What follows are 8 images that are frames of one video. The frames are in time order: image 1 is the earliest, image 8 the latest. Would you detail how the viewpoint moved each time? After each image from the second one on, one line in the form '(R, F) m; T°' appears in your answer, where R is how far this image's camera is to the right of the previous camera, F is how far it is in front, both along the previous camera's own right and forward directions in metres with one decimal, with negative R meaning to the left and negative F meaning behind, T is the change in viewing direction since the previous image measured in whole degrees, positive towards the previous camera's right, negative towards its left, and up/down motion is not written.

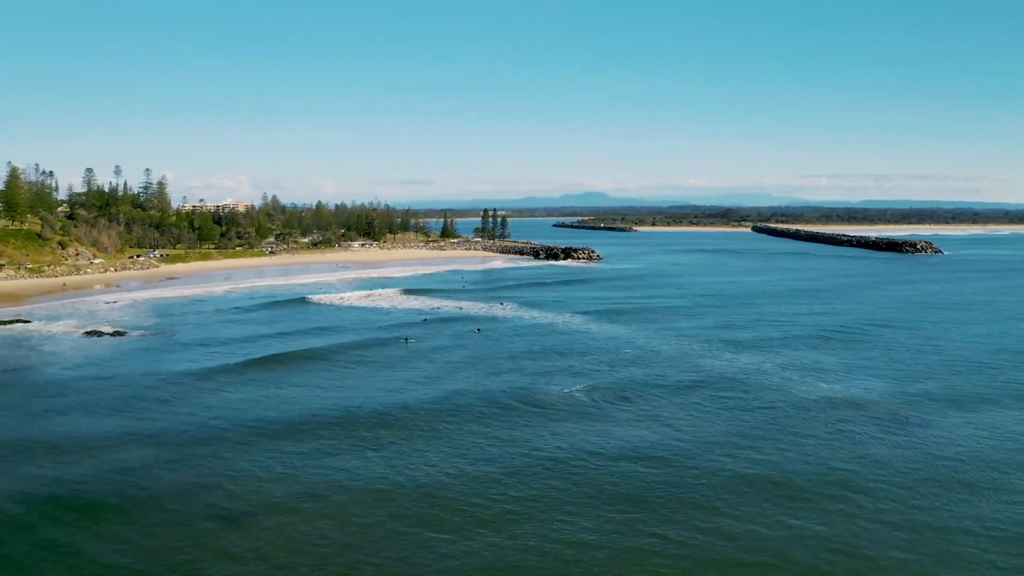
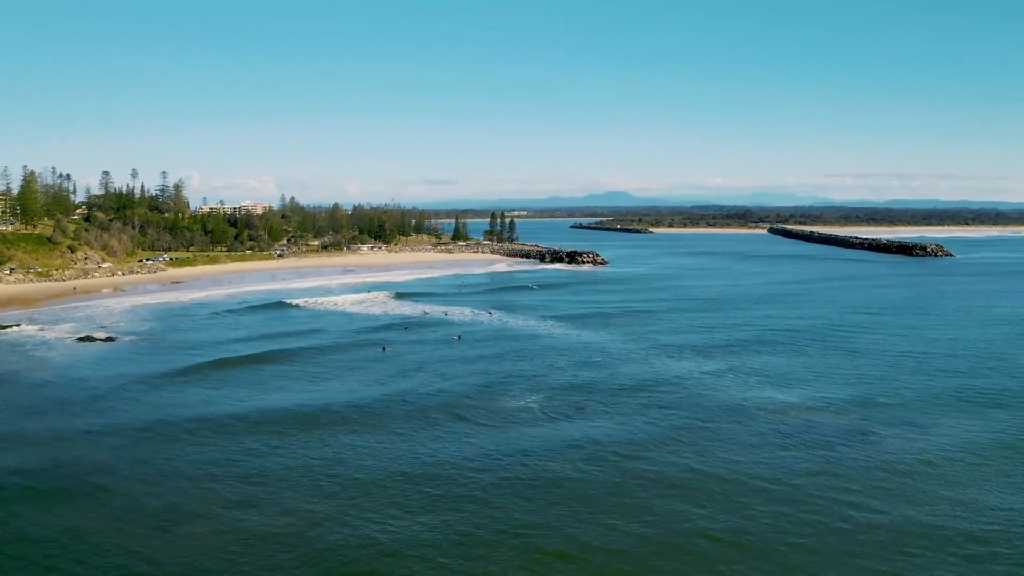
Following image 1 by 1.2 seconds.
(+1.5, -0.5) m; -1°
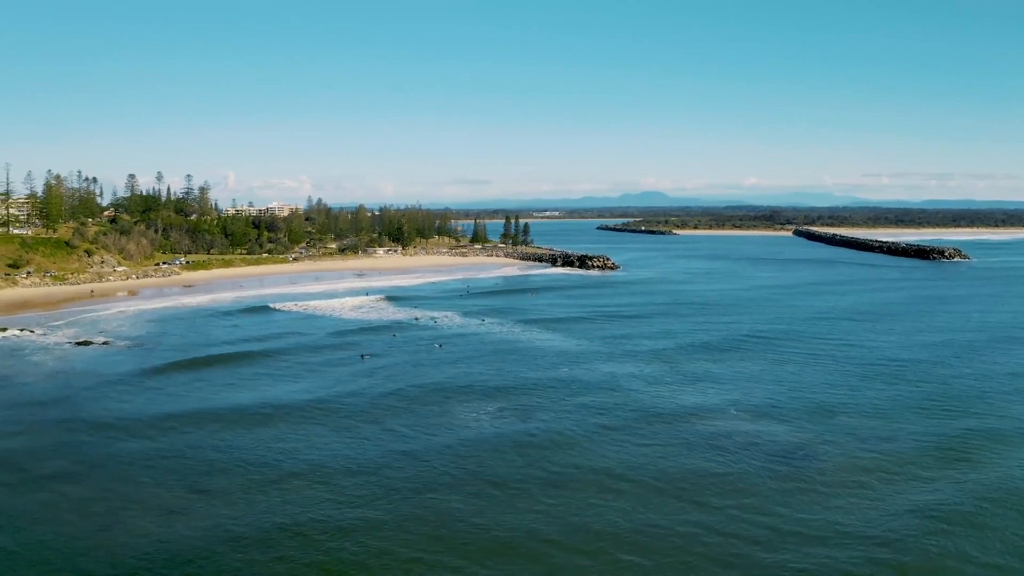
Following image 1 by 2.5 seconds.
(+1.8, -0.6) m; -2°
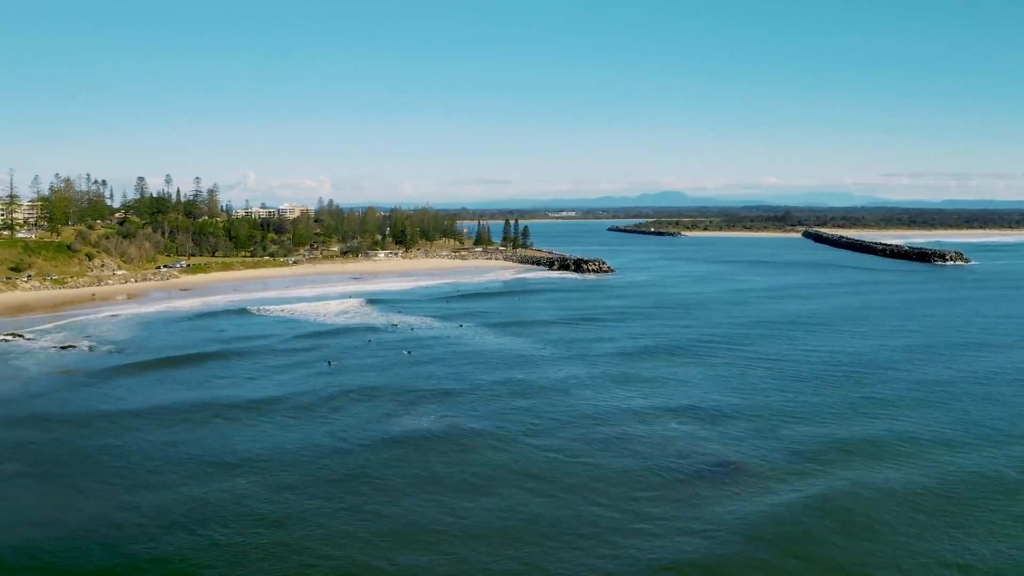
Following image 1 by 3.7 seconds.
(+1.8, -0.9) m; -1°
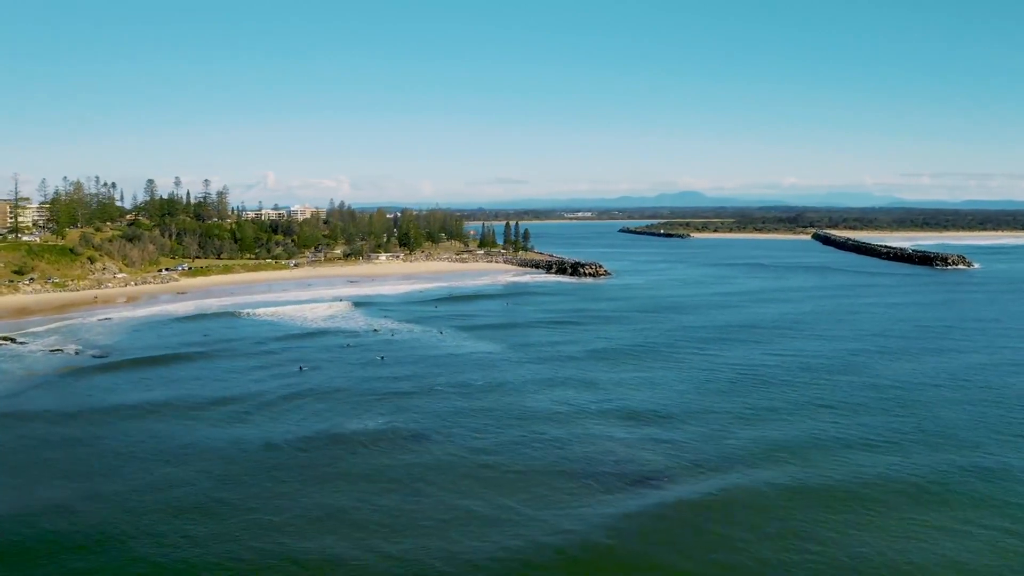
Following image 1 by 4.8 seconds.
(+1.7, -0.8) m; -1°
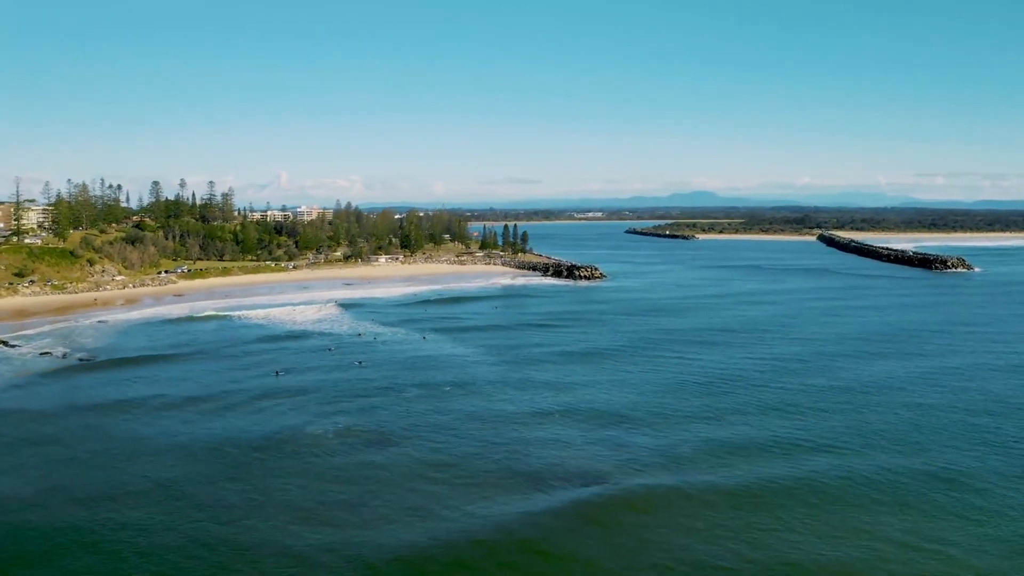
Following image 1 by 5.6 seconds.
(+1.4, -0.7) m; 0°
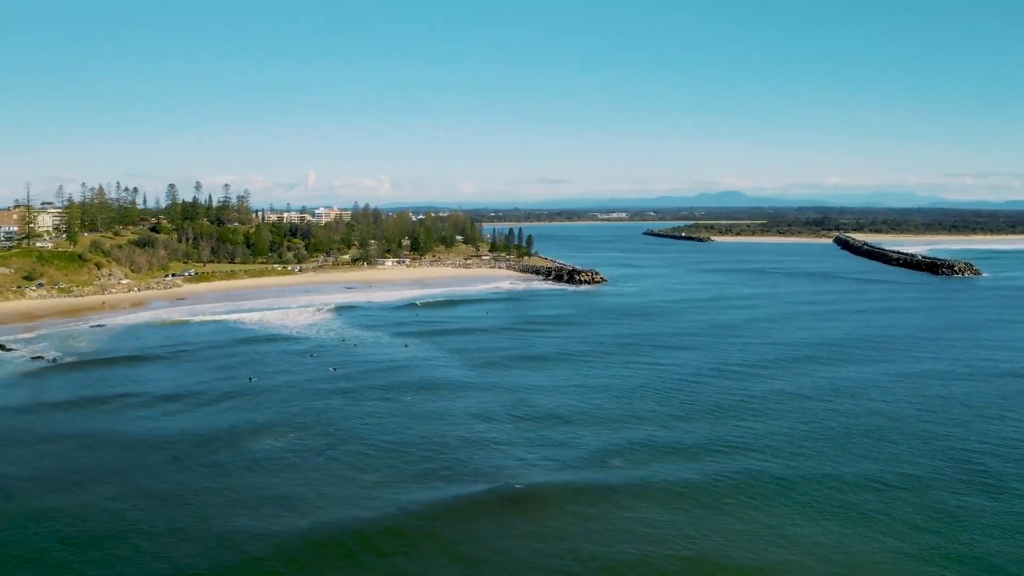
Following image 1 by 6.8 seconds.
(+2.0, -0.9) m; -1°
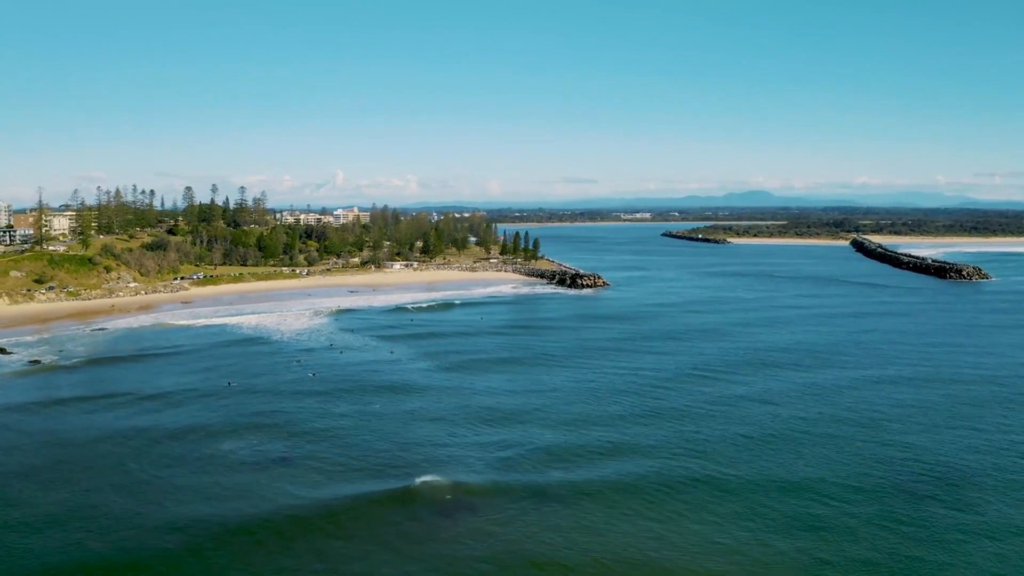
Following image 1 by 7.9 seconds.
(+1.9, -0.8) m; -1°
